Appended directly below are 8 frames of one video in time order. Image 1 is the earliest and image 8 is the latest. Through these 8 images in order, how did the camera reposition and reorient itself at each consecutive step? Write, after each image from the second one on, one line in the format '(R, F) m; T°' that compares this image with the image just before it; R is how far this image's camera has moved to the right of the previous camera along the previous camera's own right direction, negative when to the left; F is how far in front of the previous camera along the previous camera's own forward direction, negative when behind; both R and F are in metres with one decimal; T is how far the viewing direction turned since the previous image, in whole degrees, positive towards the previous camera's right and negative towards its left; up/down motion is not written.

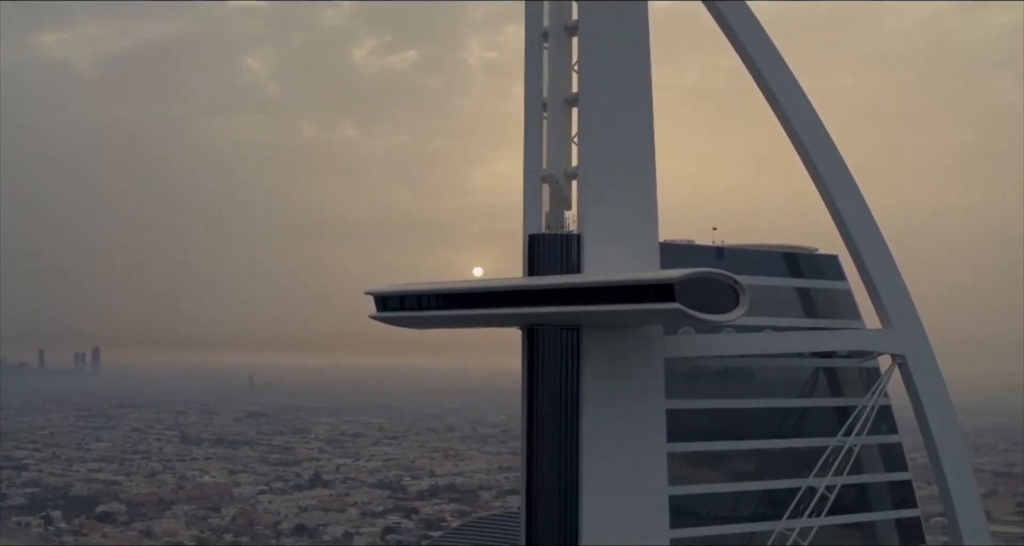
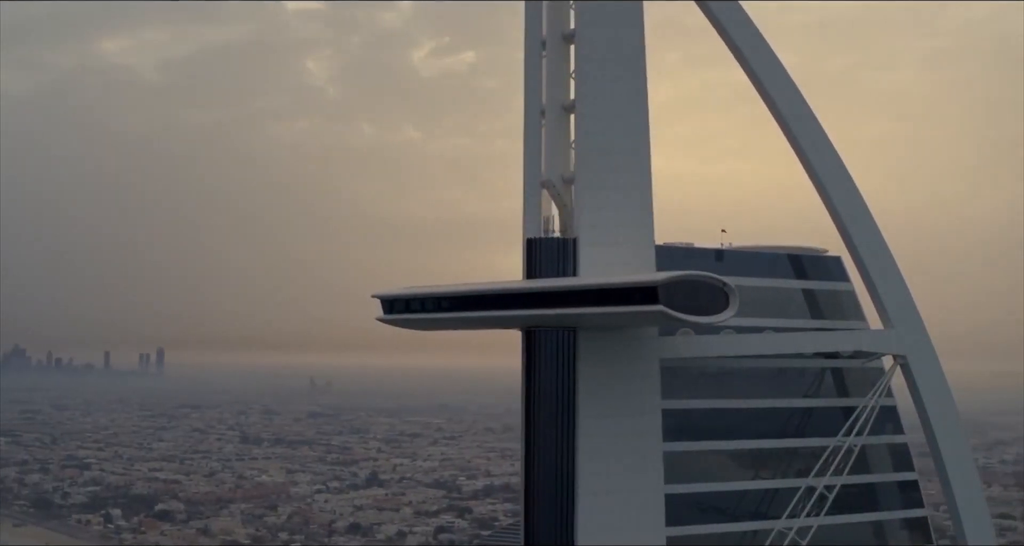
(+0.8, -0.4) m; -3°
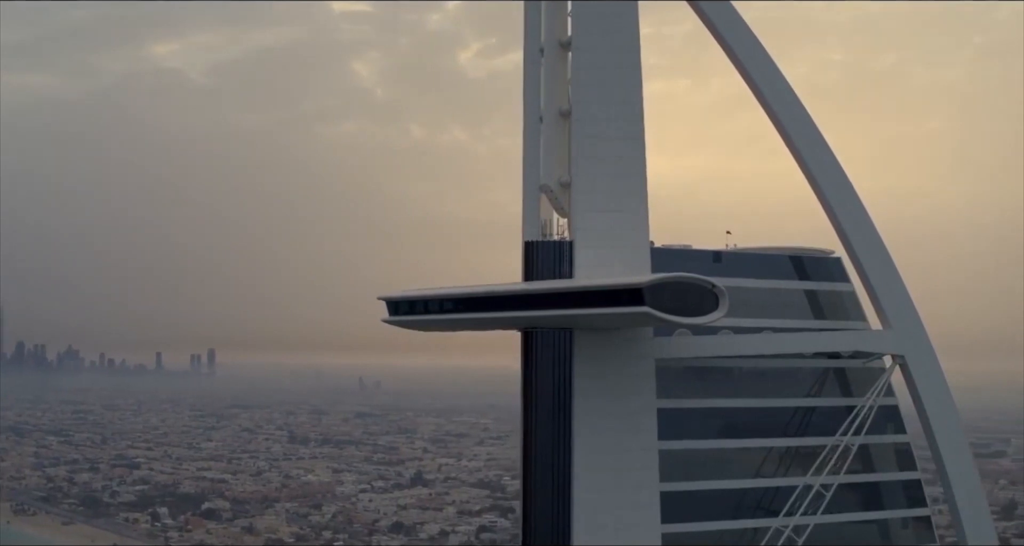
(+0.6, -0.4) m; -2°
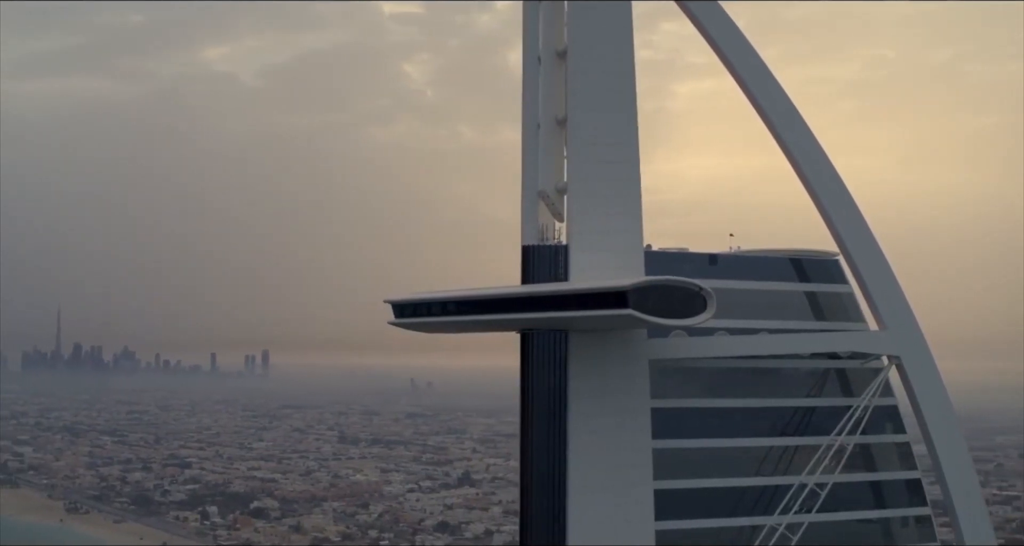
(+0.7, -0.5) m; -2°
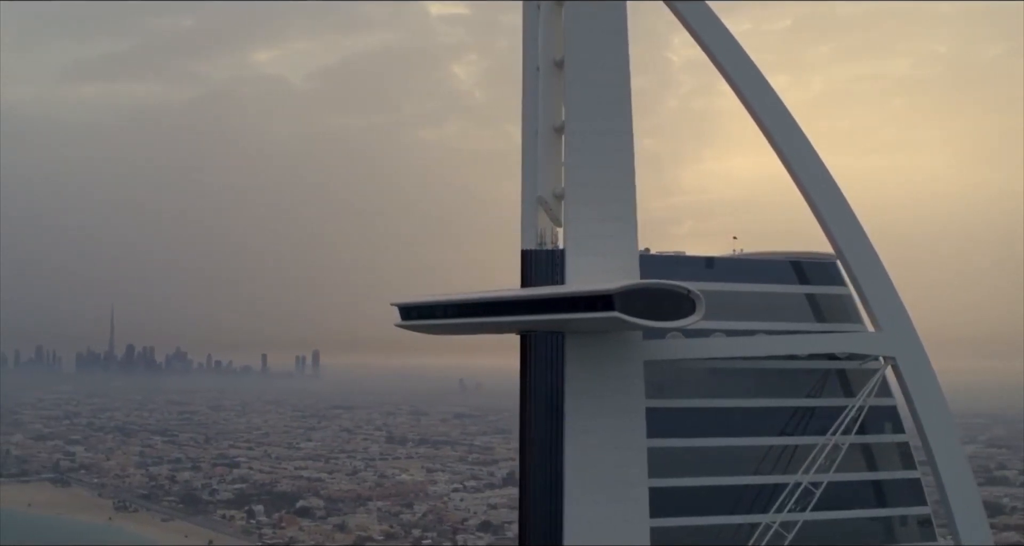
(+0.7, -0.5) m; -2°
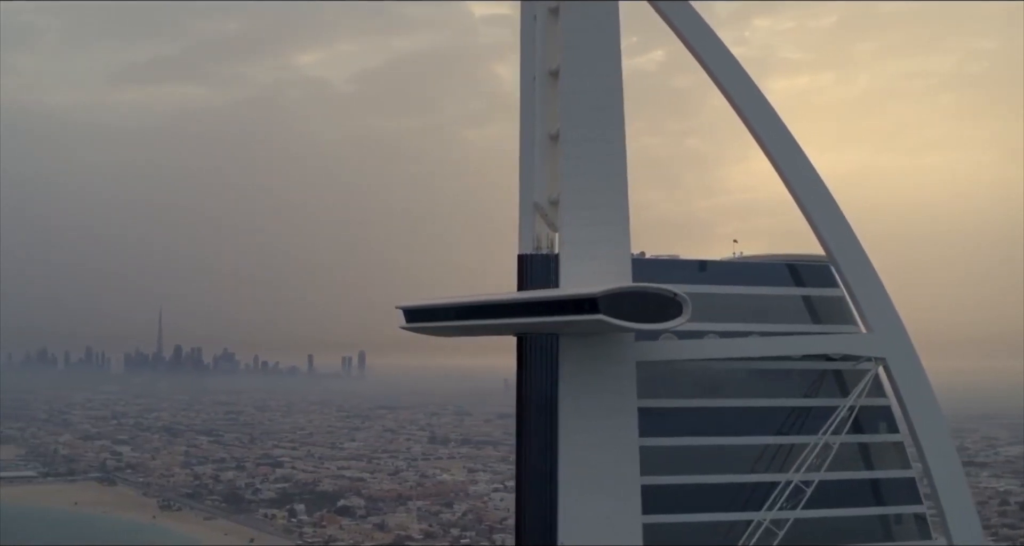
(+0.7, -0.5) m; -2°
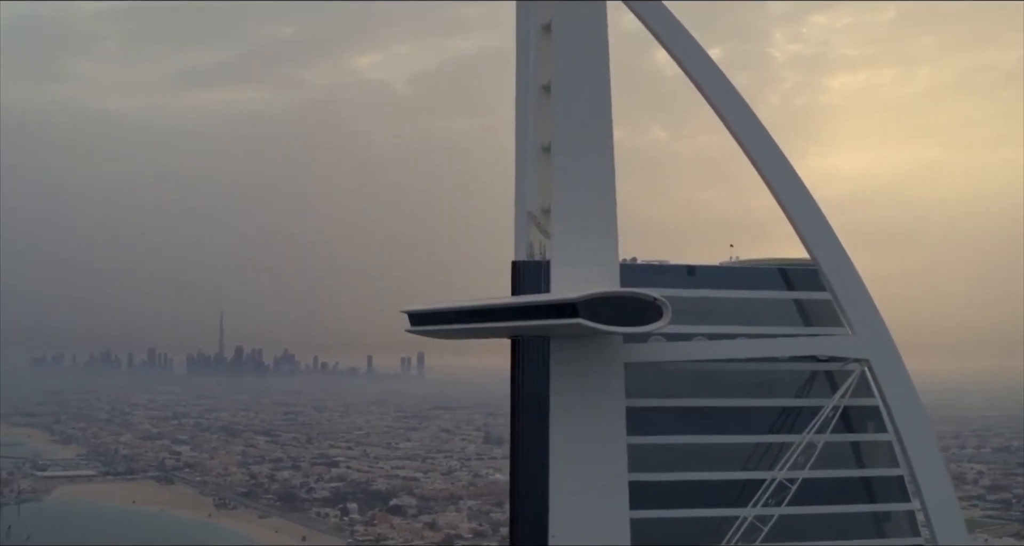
(+0.9, -0.8) m; -3°
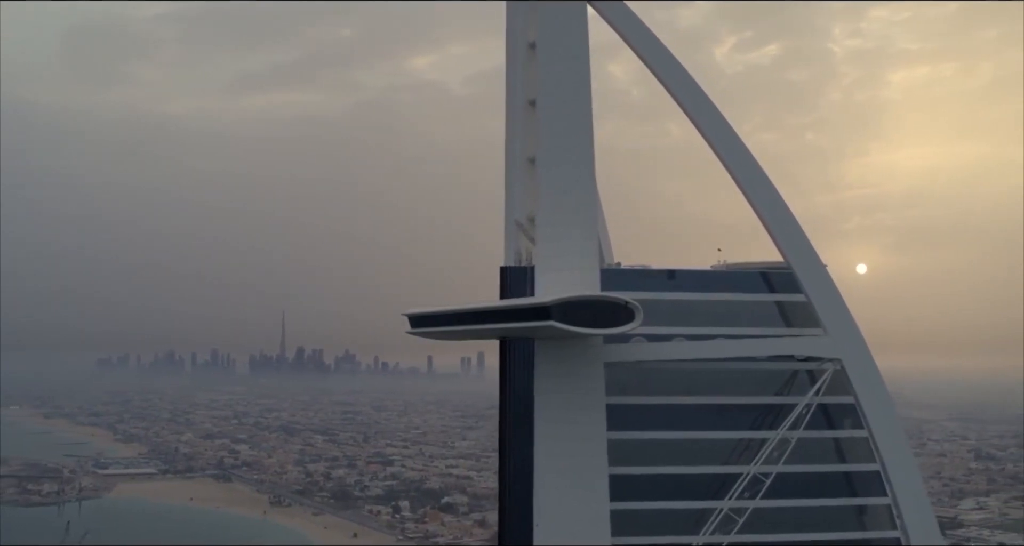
(+1.1, -1.1) m; -3°
